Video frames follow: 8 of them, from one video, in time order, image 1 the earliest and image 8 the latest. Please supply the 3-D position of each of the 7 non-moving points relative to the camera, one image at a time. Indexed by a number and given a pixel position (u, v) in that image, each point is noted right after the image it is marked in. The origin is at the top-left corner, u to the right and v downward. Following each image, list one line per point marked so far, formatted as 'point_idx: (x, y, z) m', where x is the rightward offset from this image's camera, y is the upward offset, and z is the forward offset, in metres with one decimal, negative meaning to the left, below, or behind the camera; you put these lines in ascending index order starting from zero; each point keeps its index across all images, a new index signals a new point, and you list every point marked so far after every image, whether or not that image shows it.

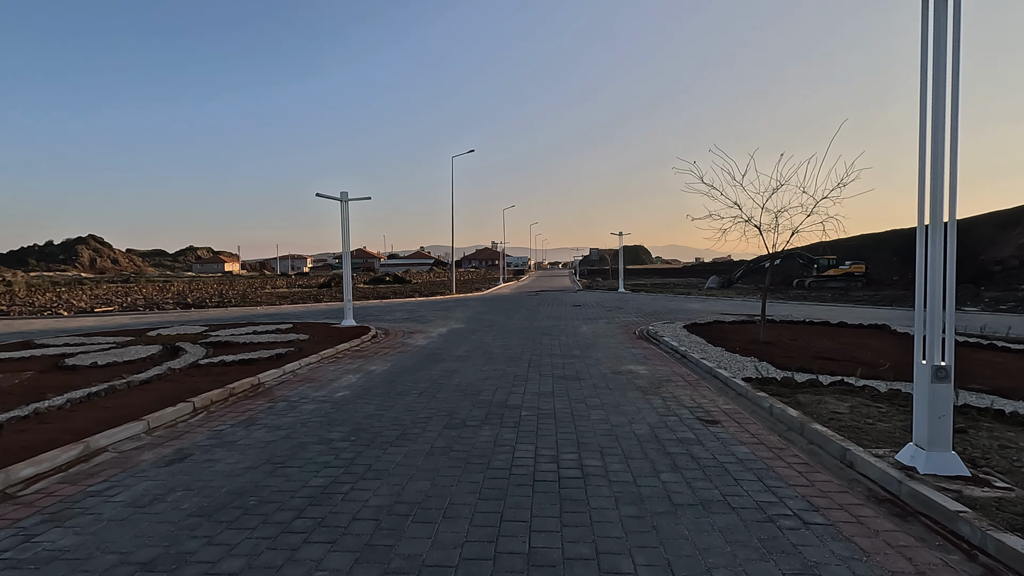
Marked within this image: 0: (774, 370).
0: (+3.6, -1.1, +7.0) m
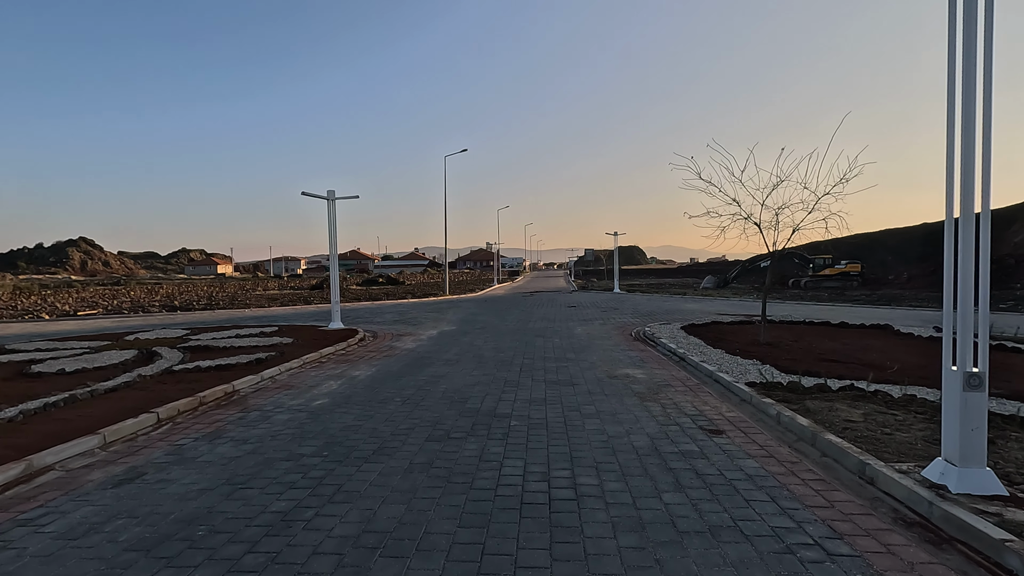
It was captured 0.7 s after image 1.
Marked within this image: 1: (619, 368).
0: (+3.5, -1.1, +6.7) m
1: (+1.6, -1.2, +7.8) m
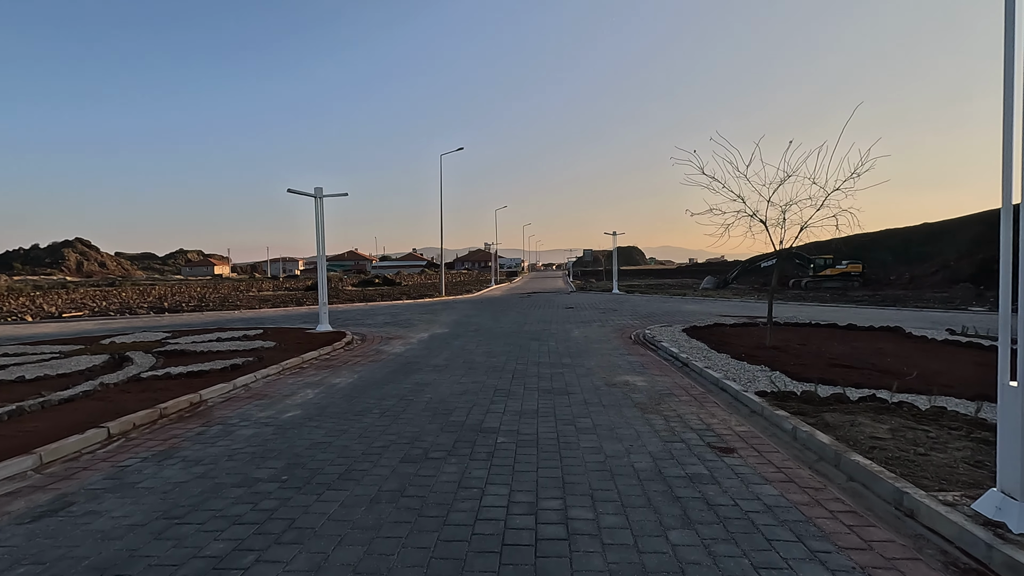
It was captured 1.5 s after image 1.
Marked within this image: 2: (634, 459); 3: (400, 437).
0: (+3.3, -1.1, +6.2) m
1: (+1.5, -1.2, +7.3) m
2: (+1.0, -1.4, +4.1) m
3: (-1.0, -1.4, +4.8) m
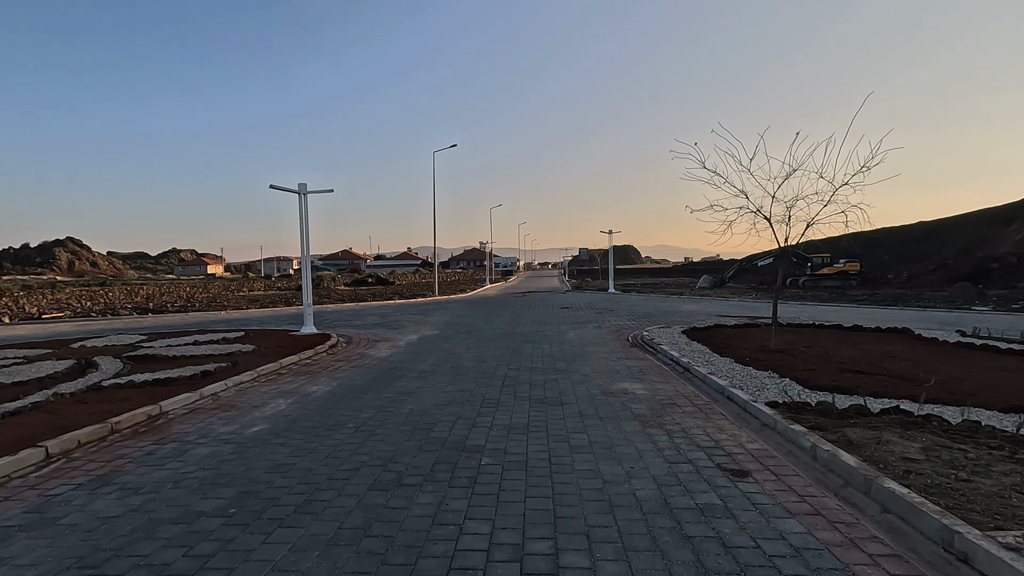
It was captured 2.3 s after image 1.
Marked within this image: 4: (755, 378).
0: (+3.2, -1.1, +5.7) m
1: (+1.4, -1.2, +6.8) m
2: (+0.9, -1.4, +3.6) m
3: (-1.1, -1.4, +4.2) m
4: (+3.1, -1.1, +6.5) m
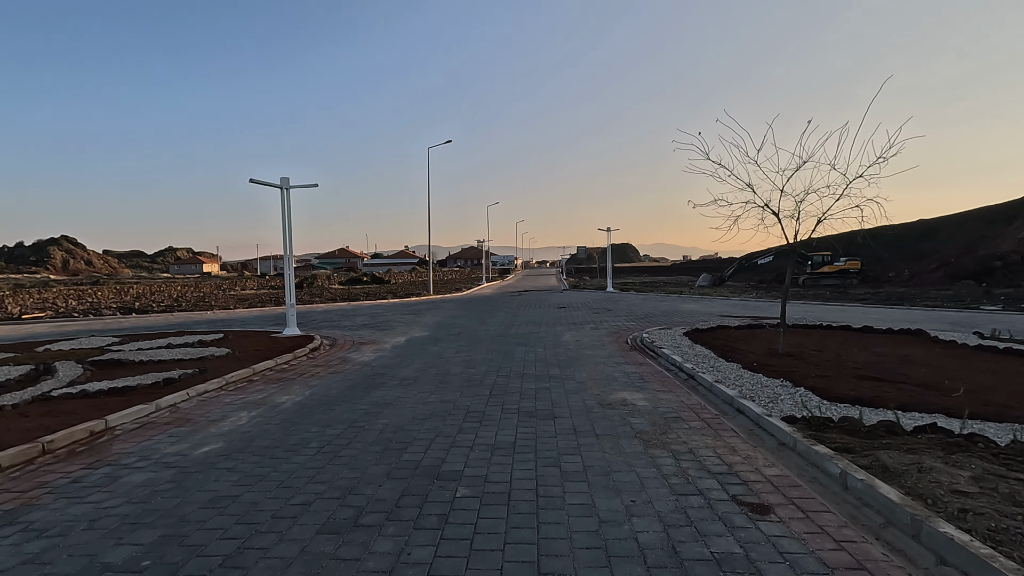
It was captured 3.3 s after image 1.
0: (+3.1, -1.1, +5.1) m
1: (+1.2, -1.3, +6.2) m
2: (+0.7, -1.4, +3.0) m
3: (-1.3, -1.4, +3.6) m
4: (+2.9, -1.1, +5.9) m
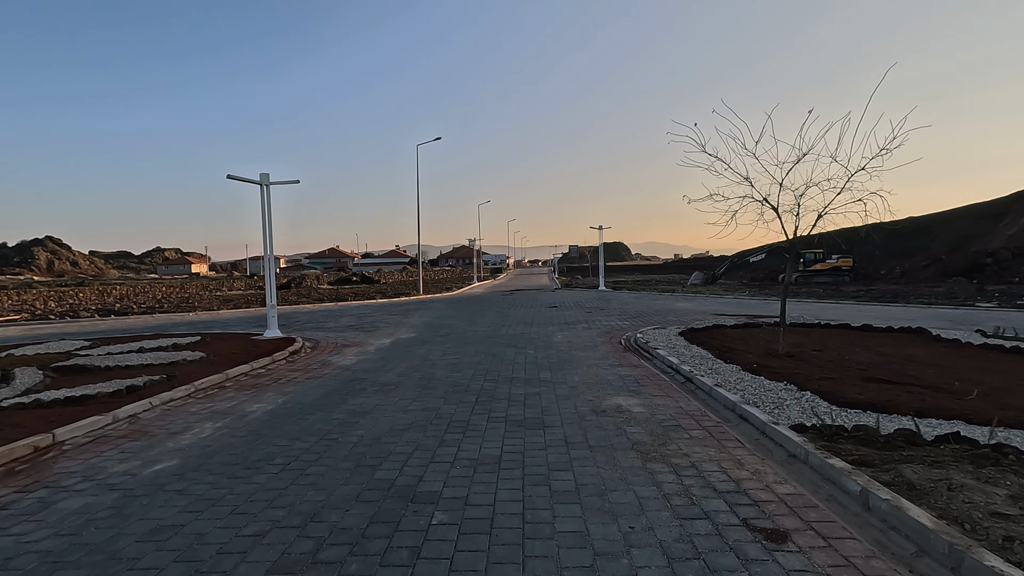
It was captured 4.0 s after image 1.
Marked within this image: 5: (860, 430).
0: (+2.9, -1.1, +4.8) m
1: (+1.1, -1.2, +5.9) m
2: (+0.6, -1.4, +2.6) m
3: (-1.4, -1.4, +3.2) m
4: (+2.8, -1.1, +5.6) m
5: (+2.8, -1.1, +4.1) m
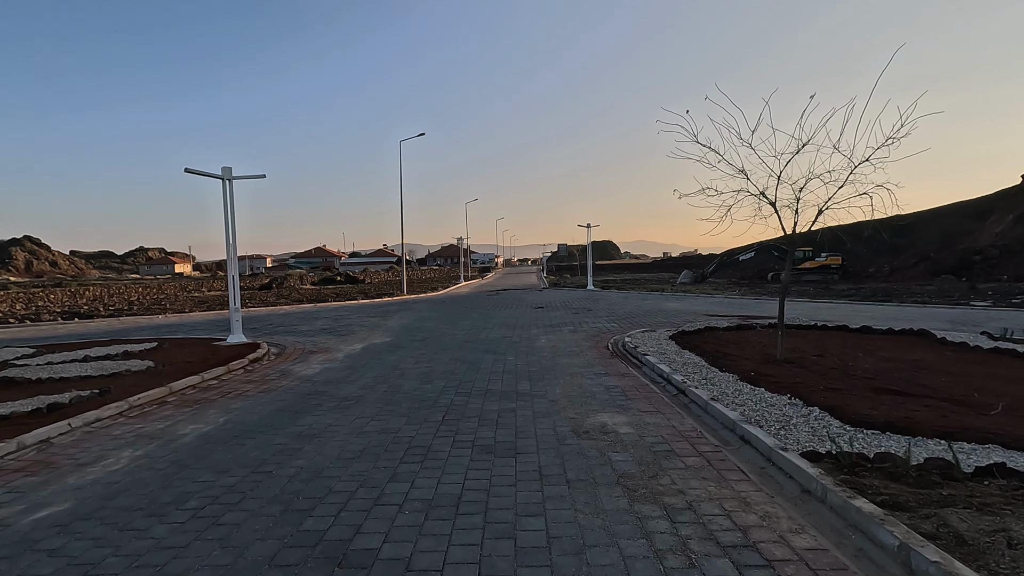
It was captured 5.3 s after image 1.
0: (+2.7, -1.1, +4.1) m
1: (+0.8, -1.3, +5.2) m
2: (+0.4, -1.4, +2.0) m
3: (-1.6, -1.4, +2.5) m
4: (+2.5, -1.1, +5.0) m
5: (+2.5, -1.2, +3.5) m
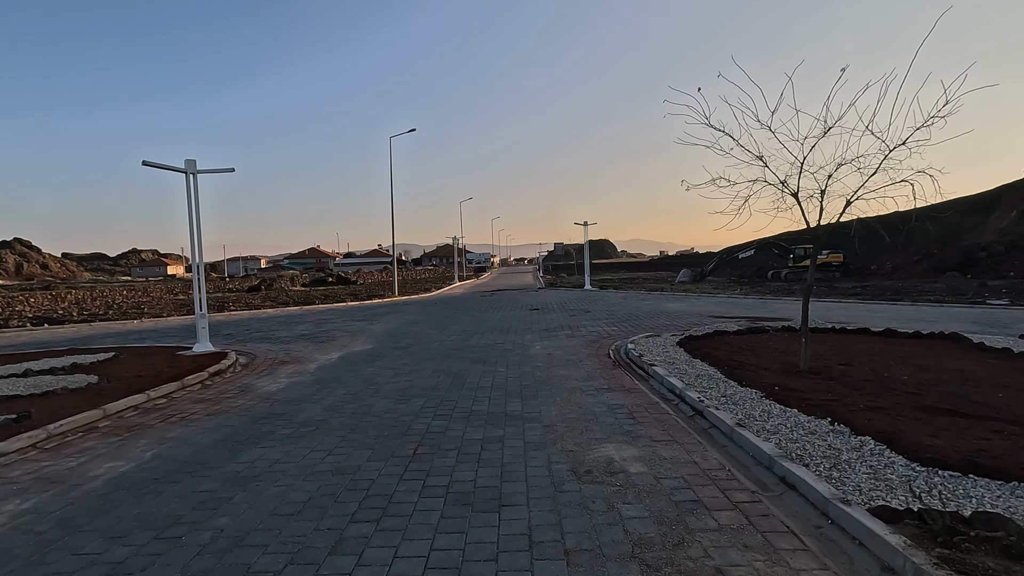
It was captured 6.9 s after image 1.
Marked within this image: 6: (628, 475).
0: (+2.6, -1.2, +3.3) m
1: (+0.7, -1.3, +4.3) m
2: (+0.3, -1.5, +1.1) m
3: (-1.7, -1.5, +1.6) m
4: (+2.4, -1.2, +4.1) m
5: (+2.4, -1.2, +2.6) m
6: (+0.8, -1.3, +3.7) m
